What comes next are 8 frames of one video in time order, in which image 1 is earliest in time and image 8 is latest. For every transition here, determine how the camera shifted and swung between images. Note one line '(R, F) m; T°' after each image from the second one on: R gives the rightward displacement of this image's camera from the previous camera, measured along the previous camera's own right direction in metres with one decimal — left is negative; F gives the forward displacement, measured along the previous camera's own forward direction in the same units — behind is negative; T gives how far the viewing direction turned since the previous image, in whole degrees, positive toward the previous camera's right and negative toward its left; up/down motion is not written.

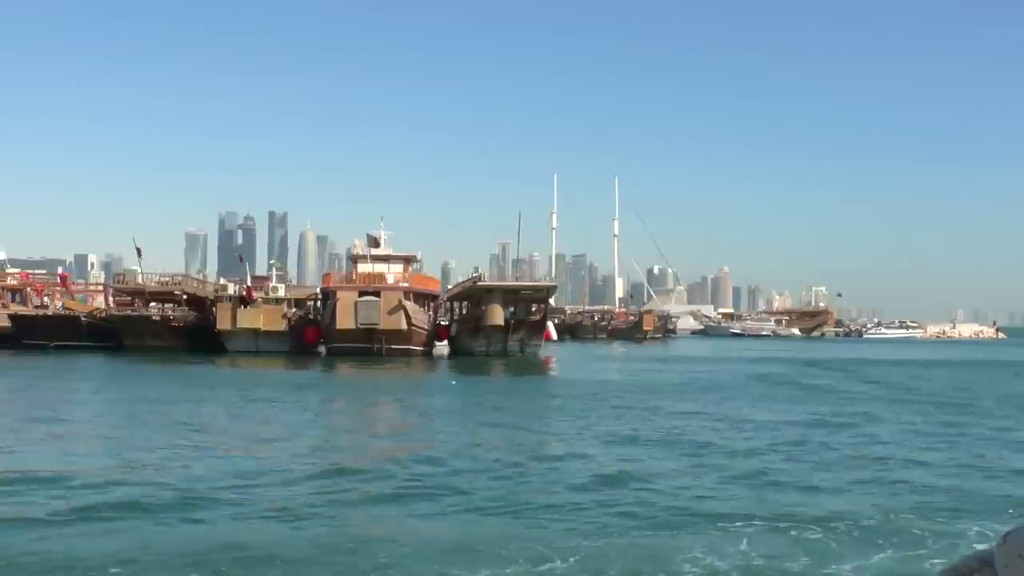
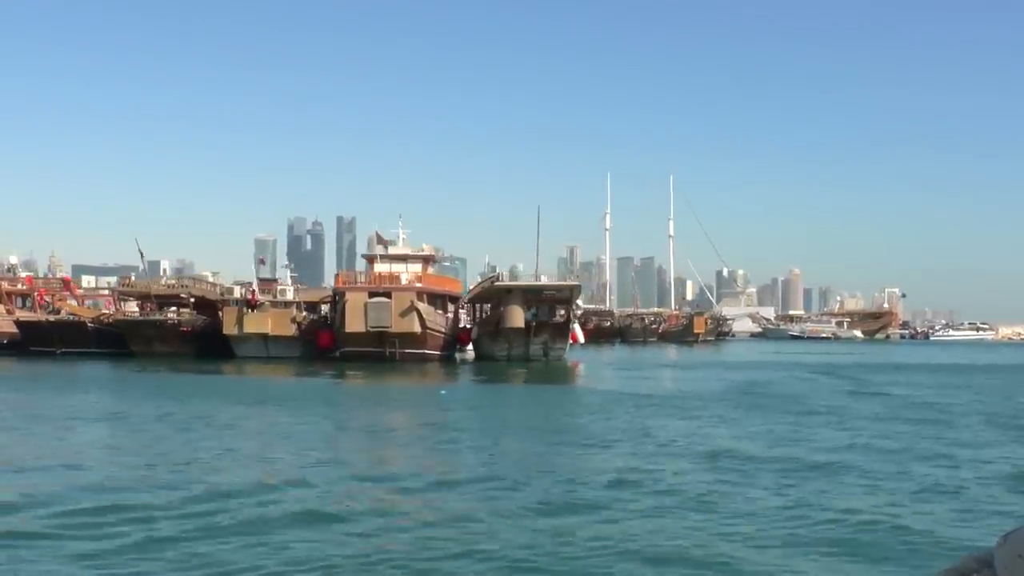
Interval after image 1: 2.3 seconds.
(+1.6, +2.5) m; -4°
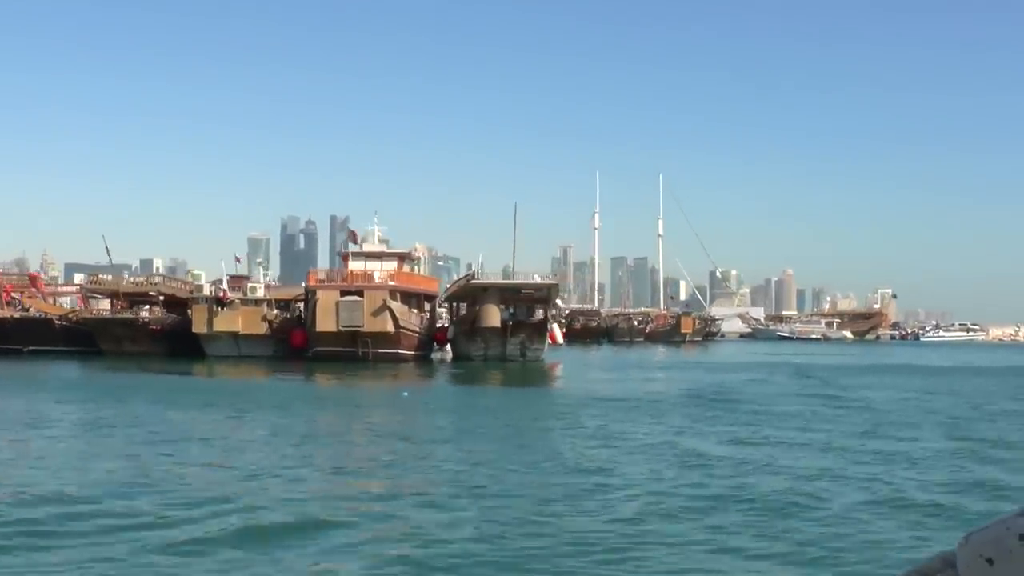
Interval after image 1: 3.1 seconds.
(+0.6, +0.9) m; 0°
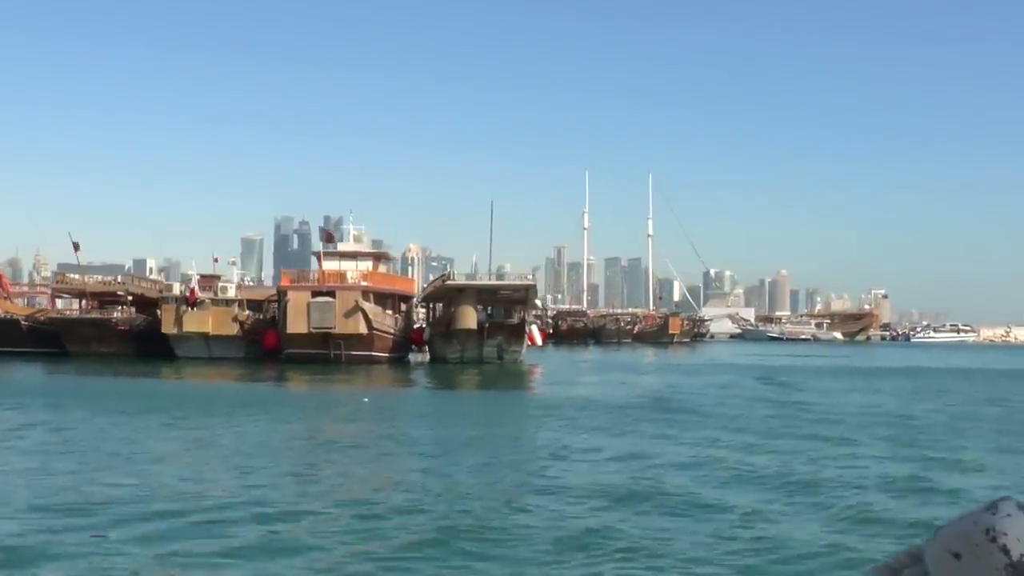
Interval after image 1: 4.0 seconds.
(+0.6, +0.9) m; 0°
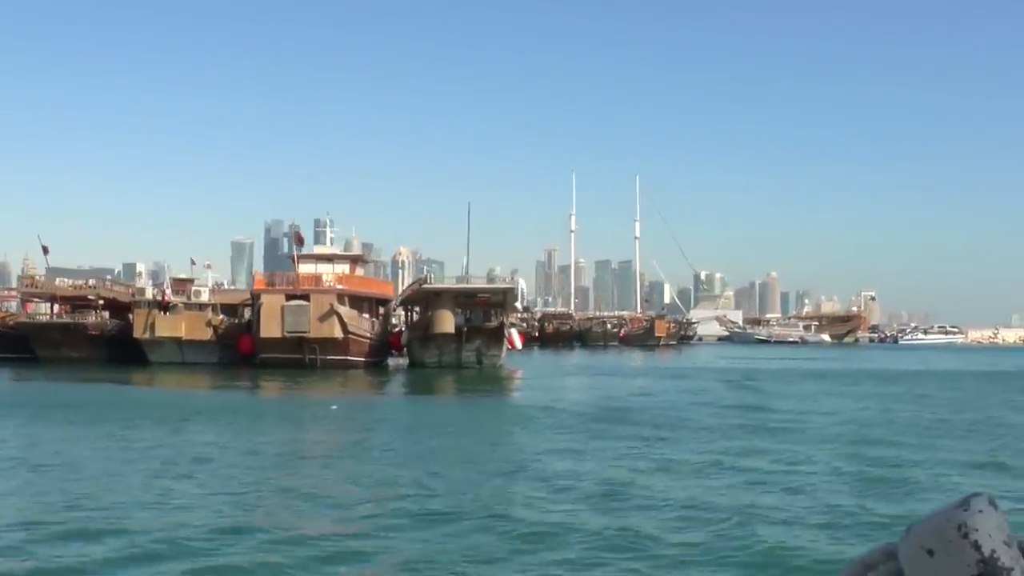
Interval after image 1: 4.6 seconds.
(+0.4, +0.6) m; +1°
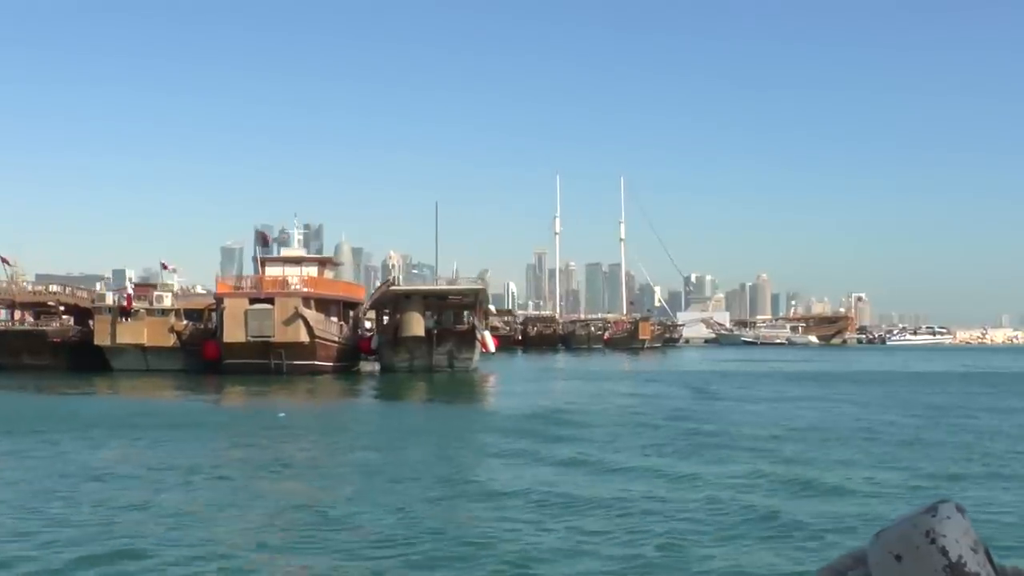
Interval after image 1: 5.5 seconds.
(+0.6, +1.0) m; 0°
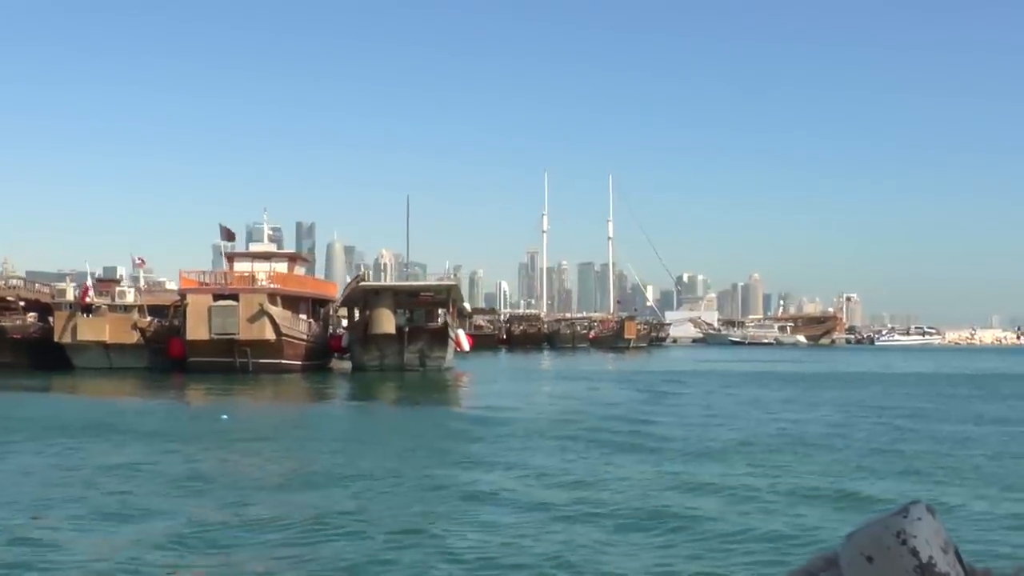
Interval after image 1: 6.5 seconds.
(+0.6, +1.0) m; 0°
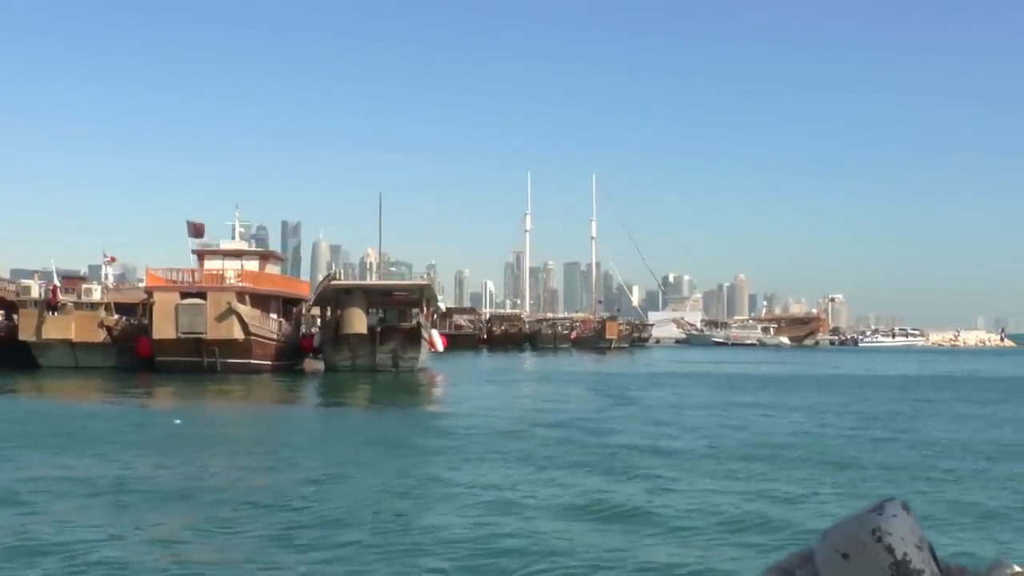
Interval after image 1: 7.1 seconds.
(+0.4, +0.6) m; +1°
